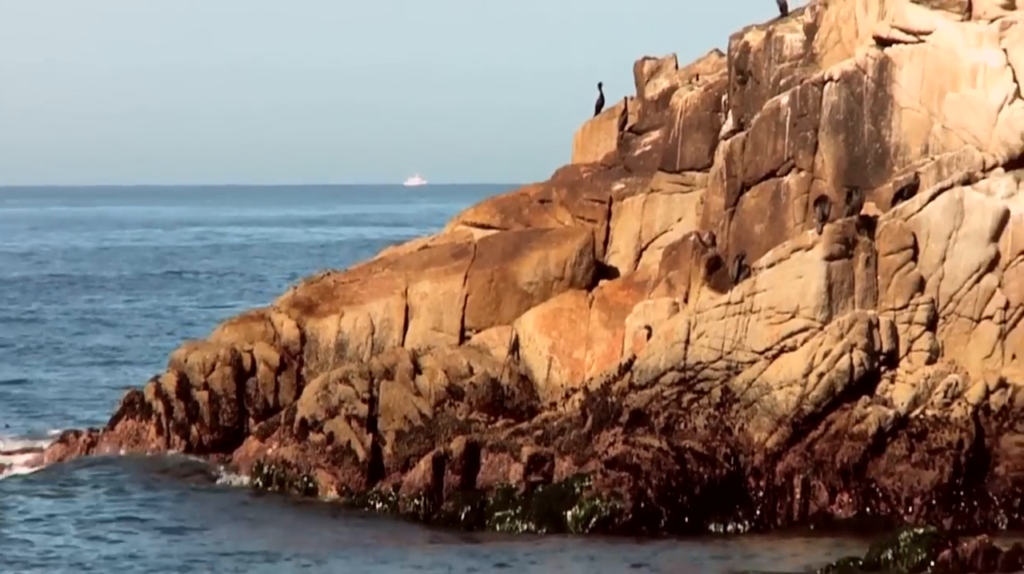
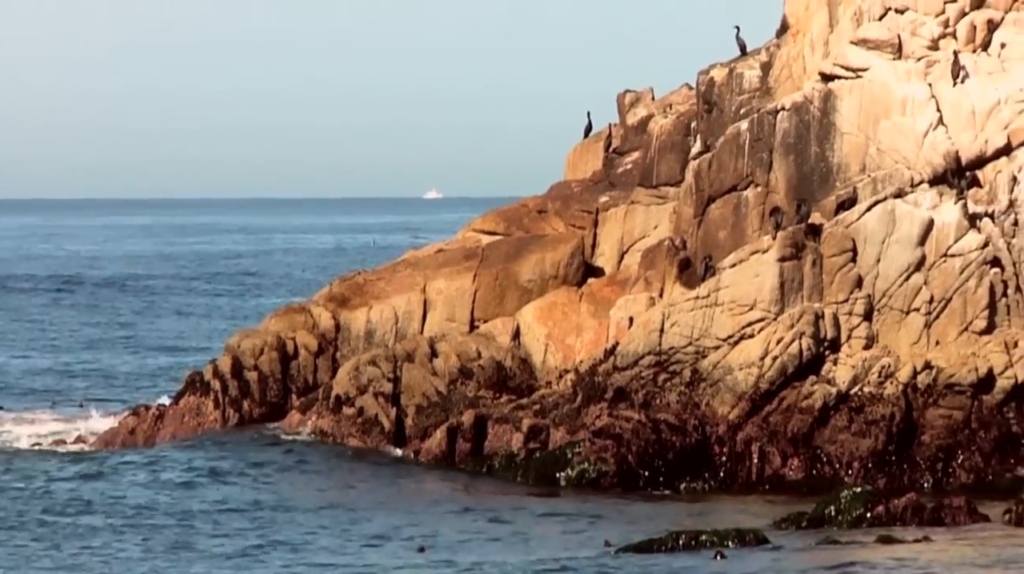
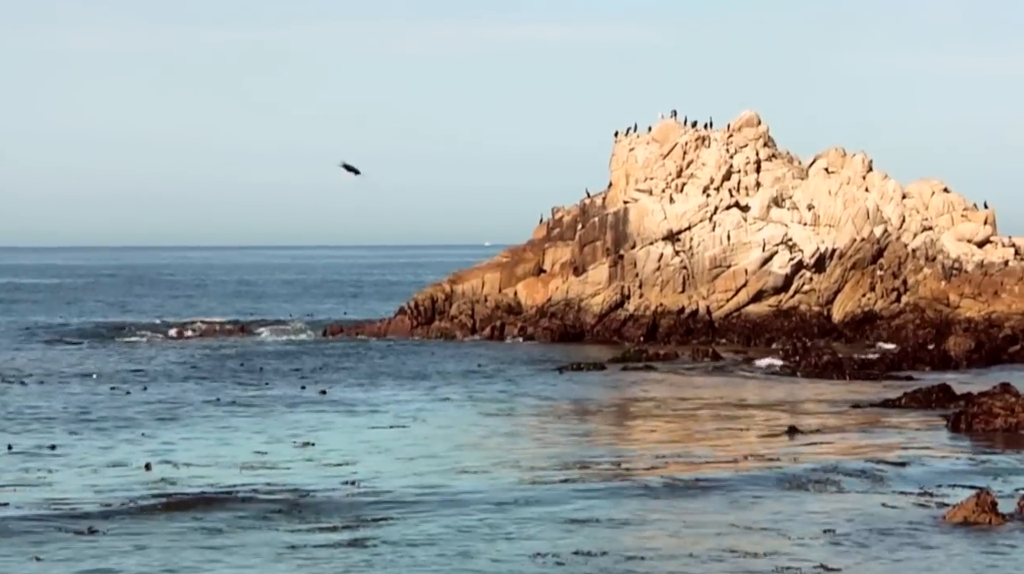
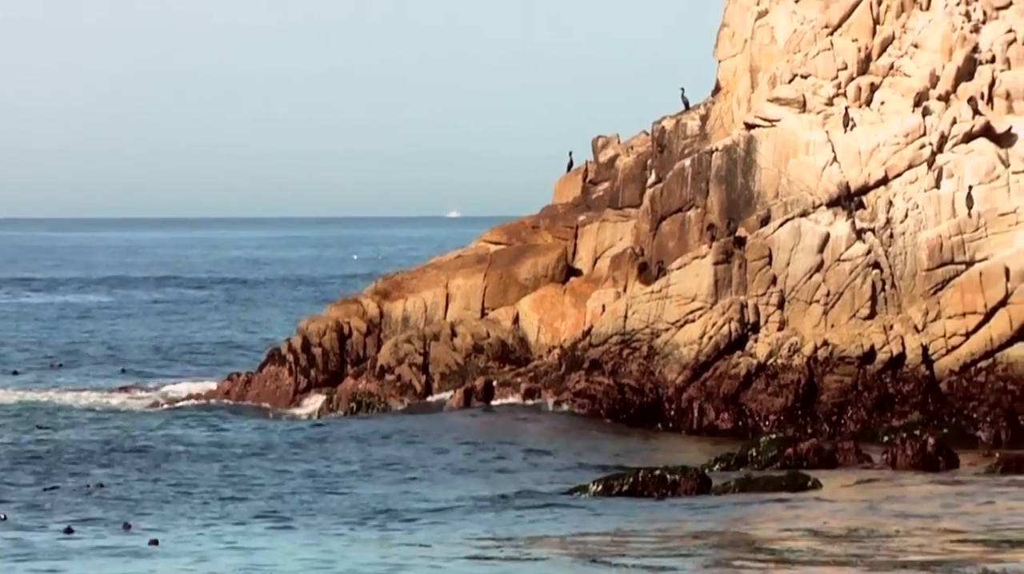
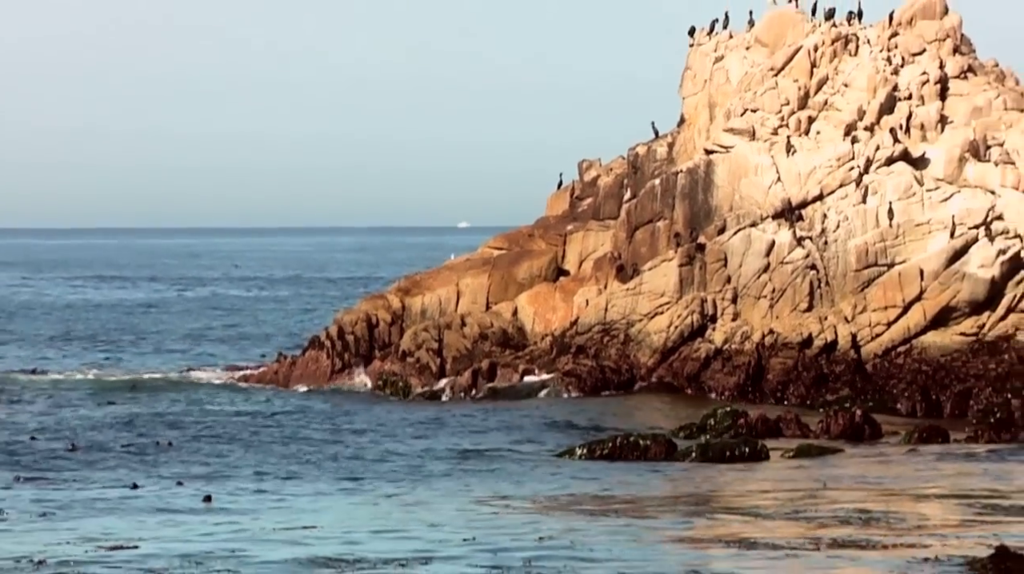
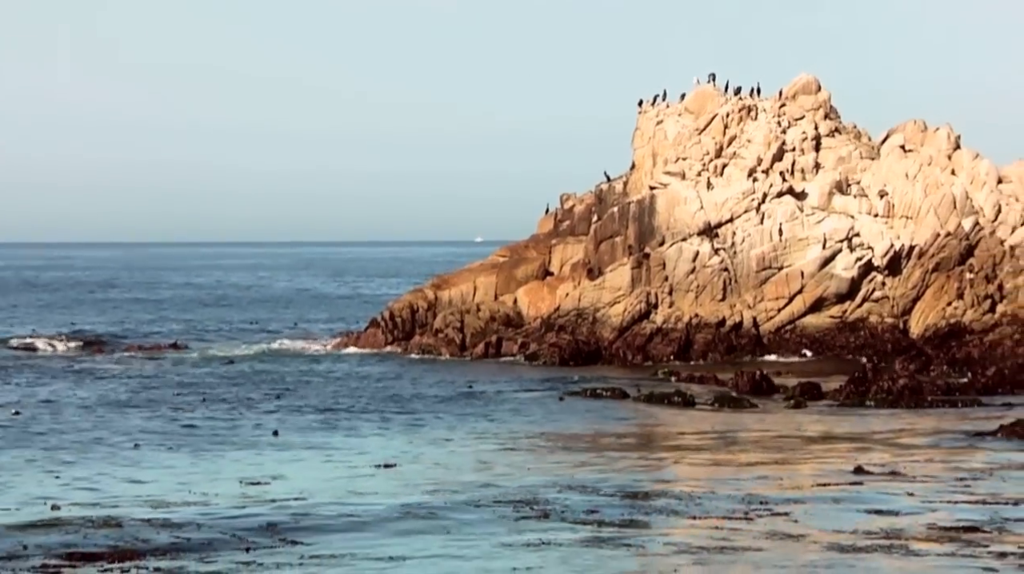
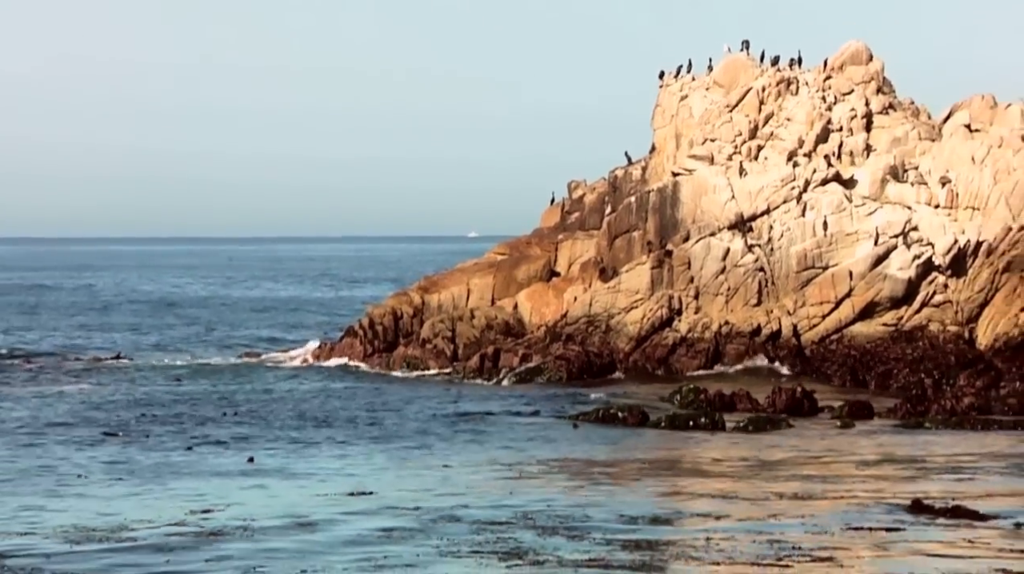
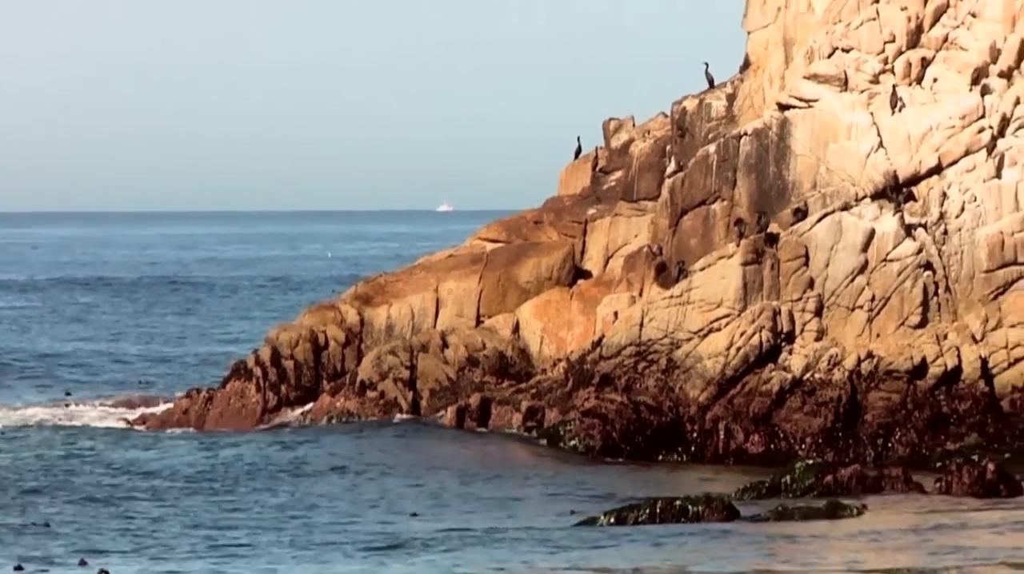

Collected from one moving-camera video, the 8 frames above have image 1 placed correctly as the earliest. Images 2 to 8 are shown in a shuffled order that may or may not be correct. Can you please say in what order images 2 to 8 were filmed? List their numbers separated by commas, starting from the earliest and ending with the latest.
2, 8, 4, 5, 7, 6, 3
